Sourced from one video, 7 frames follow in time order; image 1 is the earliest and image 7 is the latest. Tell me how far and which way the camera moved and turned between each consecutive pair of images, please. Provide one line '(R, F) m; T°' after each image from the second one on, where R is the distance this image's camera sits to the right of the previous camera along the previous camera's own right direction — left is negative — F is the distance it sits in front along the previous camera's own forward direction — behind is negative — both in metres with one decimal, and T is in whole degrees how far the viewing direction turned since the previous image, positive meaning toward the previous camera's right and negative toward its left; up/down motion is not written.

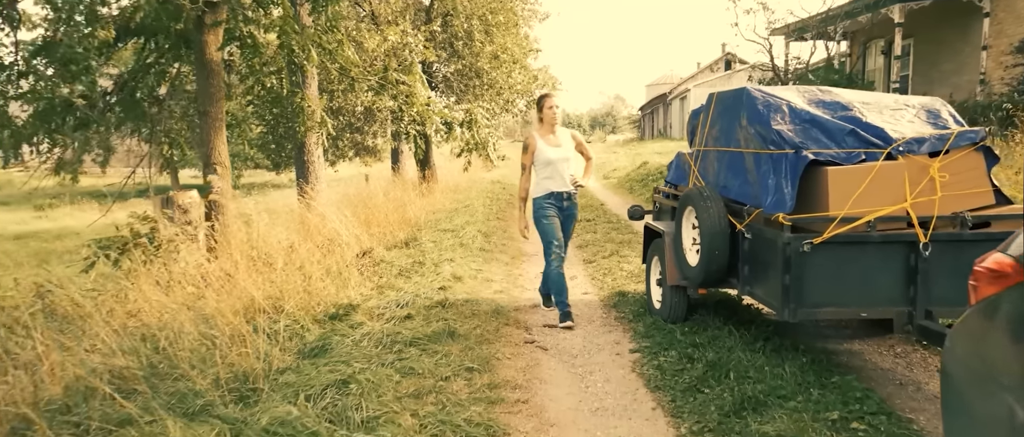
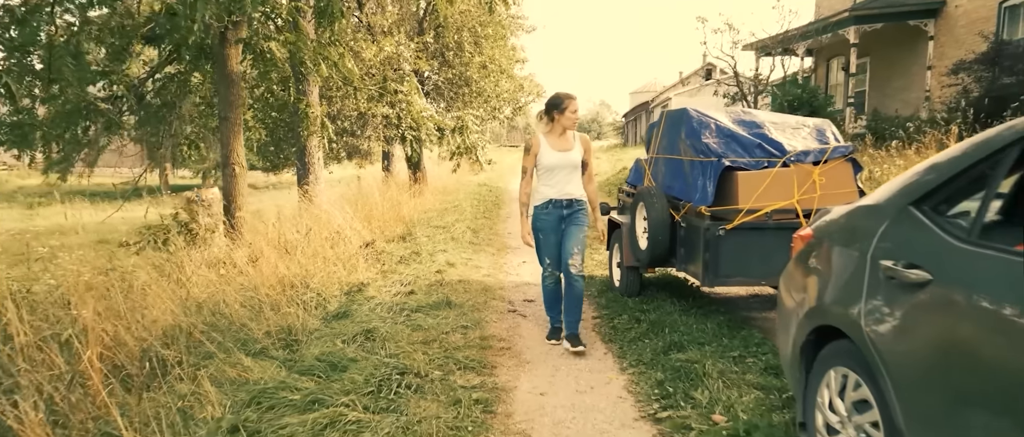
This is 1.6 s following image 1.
(0.0, -1.3) m; +1°
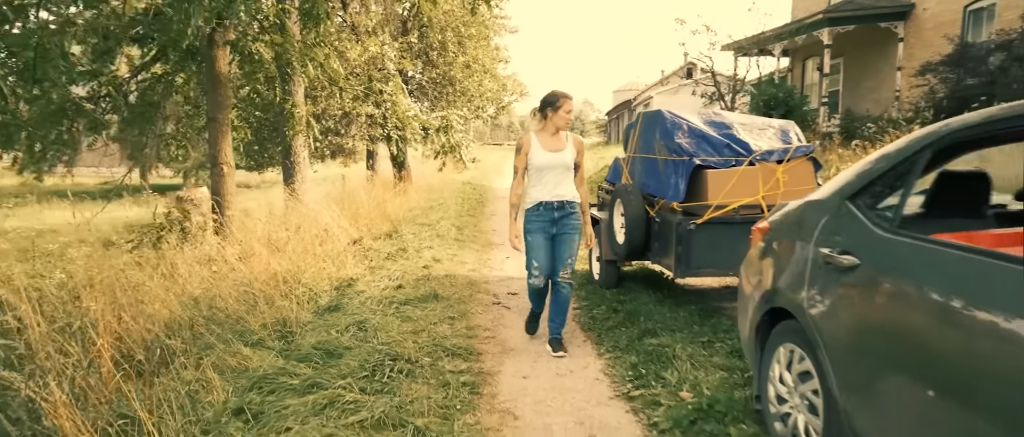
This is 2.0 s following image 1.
(0.0, -0.3) m; +1°
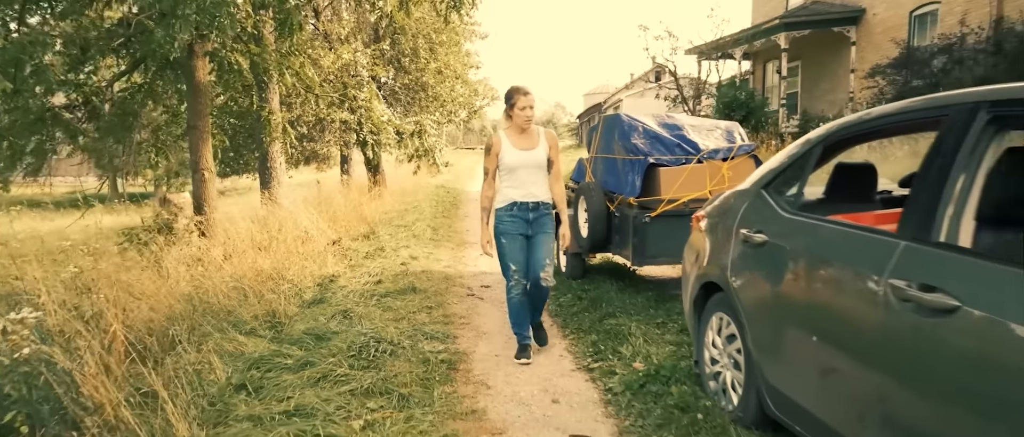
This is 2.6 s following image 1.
(0.0, -0.5) m; +2°
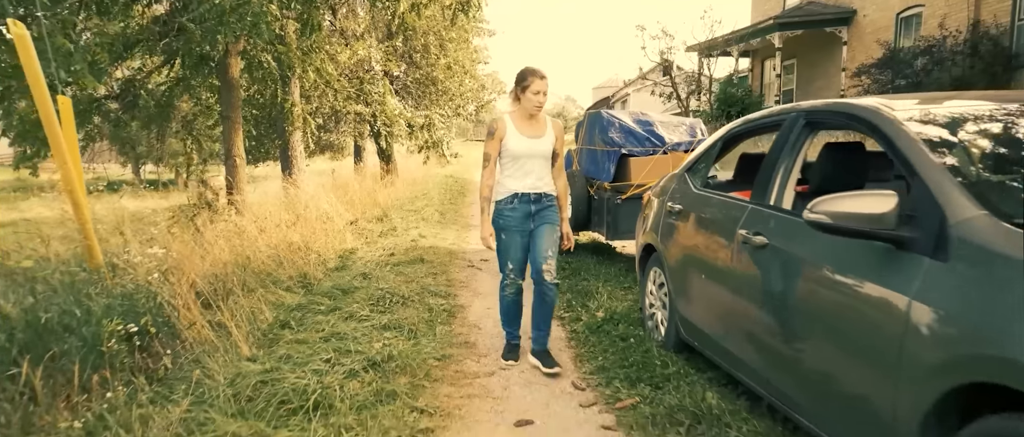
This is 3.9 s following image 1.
(+0.2, -1.2) m; -1°
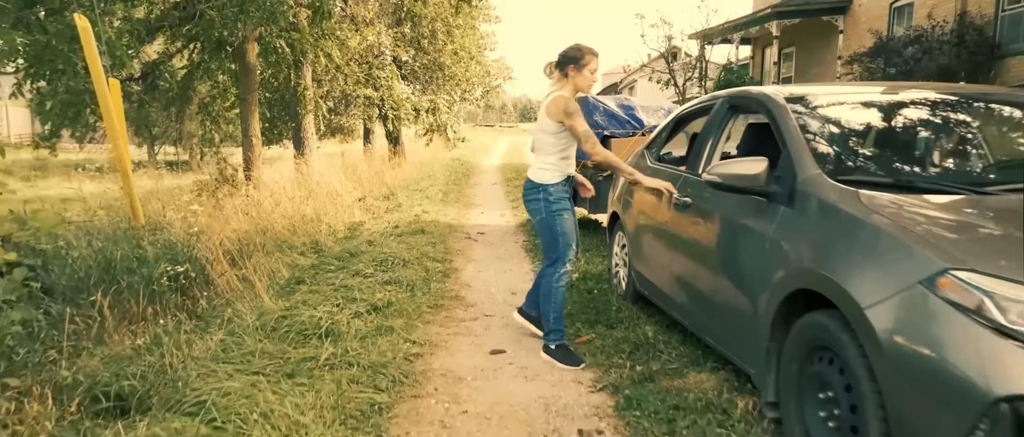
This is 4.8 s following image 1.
(+0.2, -0.8) m; -1°
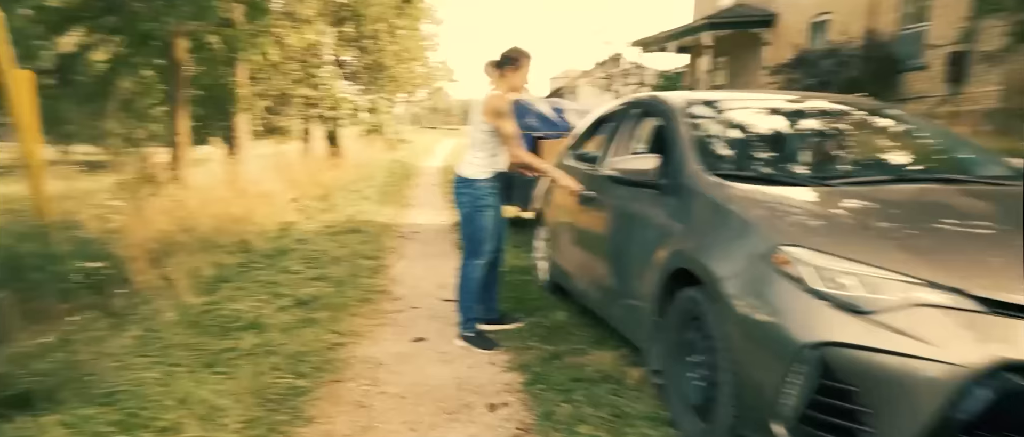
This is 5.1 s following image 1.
(+0.2, -0.3) m; +5°
